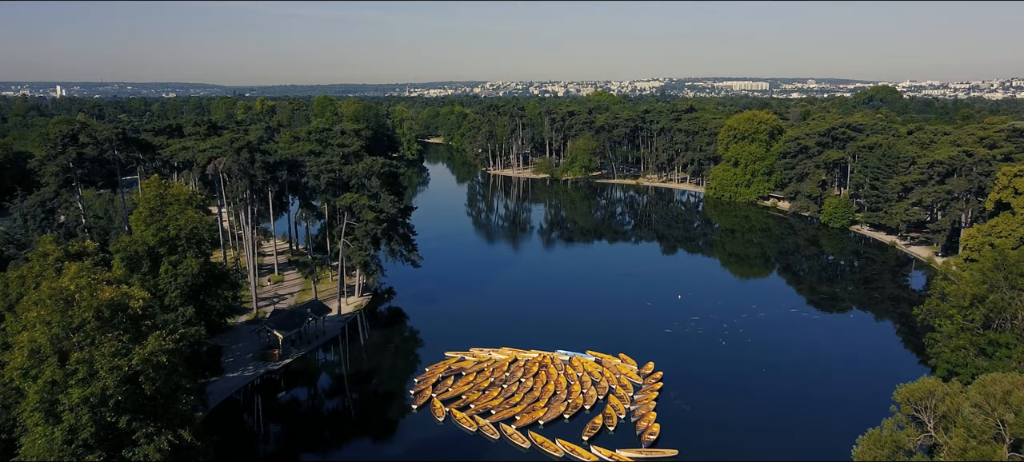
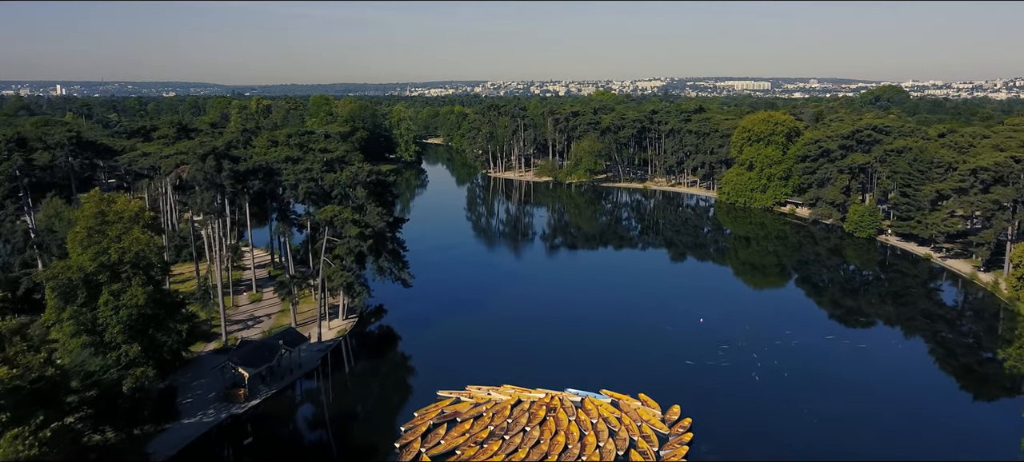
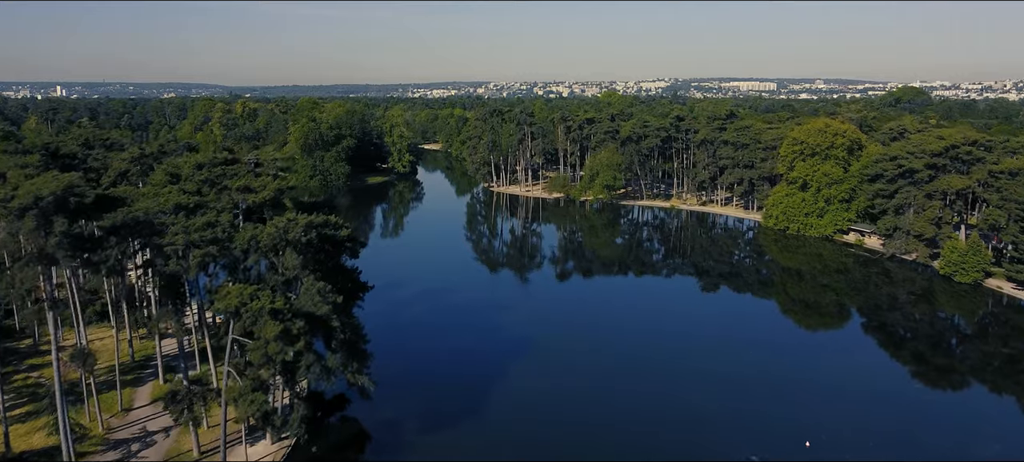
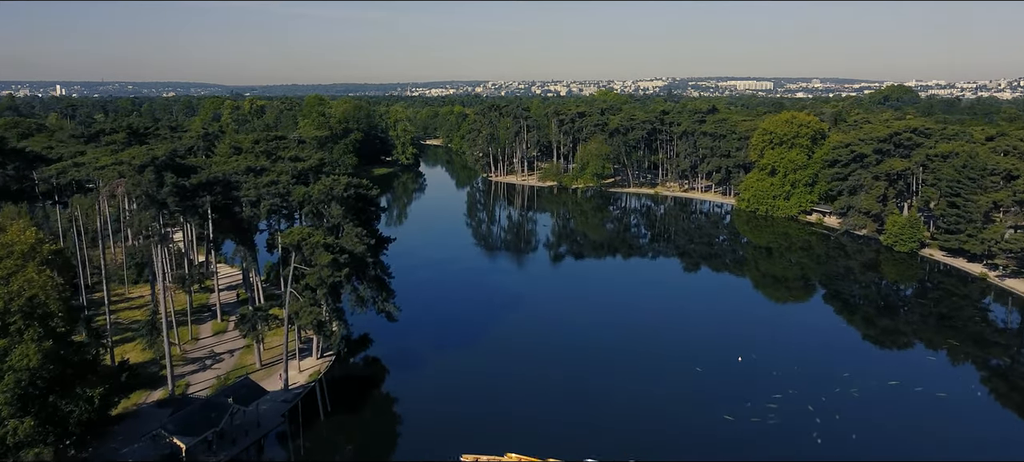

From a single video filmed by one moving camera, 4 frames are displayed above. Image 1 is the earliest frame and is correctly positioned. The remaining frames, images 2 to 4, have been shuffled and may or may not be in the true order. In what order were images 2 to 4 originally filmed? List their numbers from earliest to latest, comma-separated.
2, 4, 3
